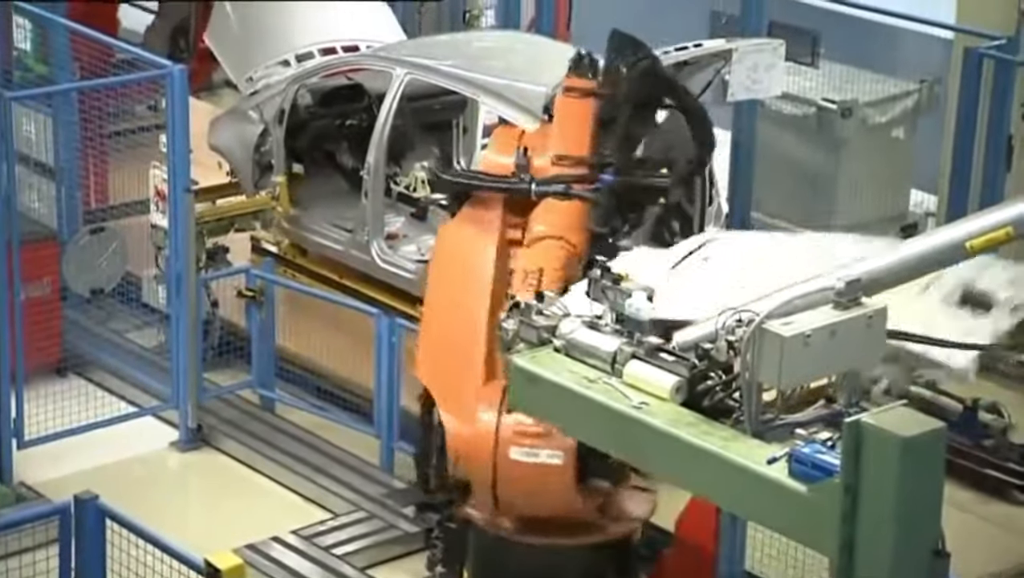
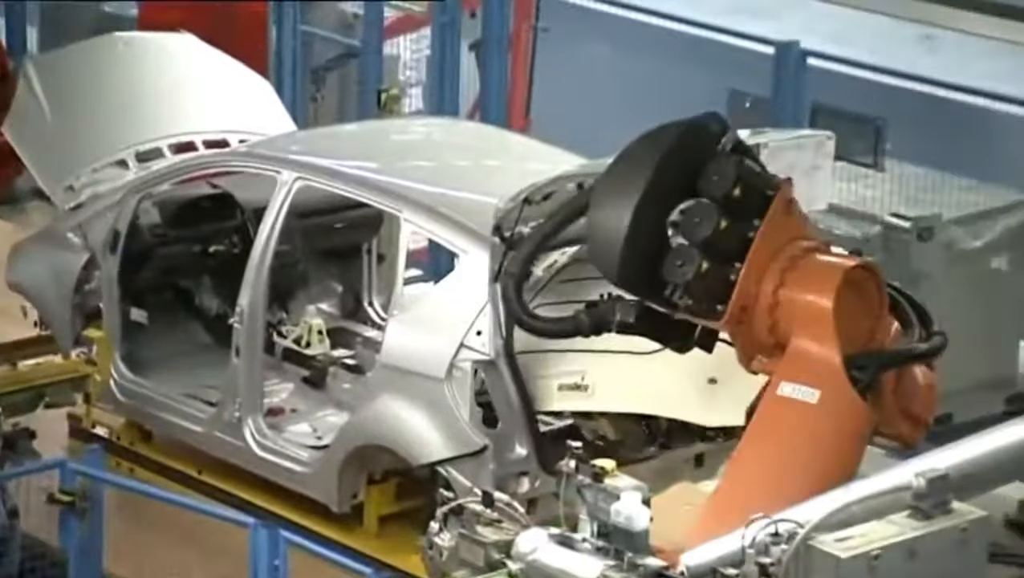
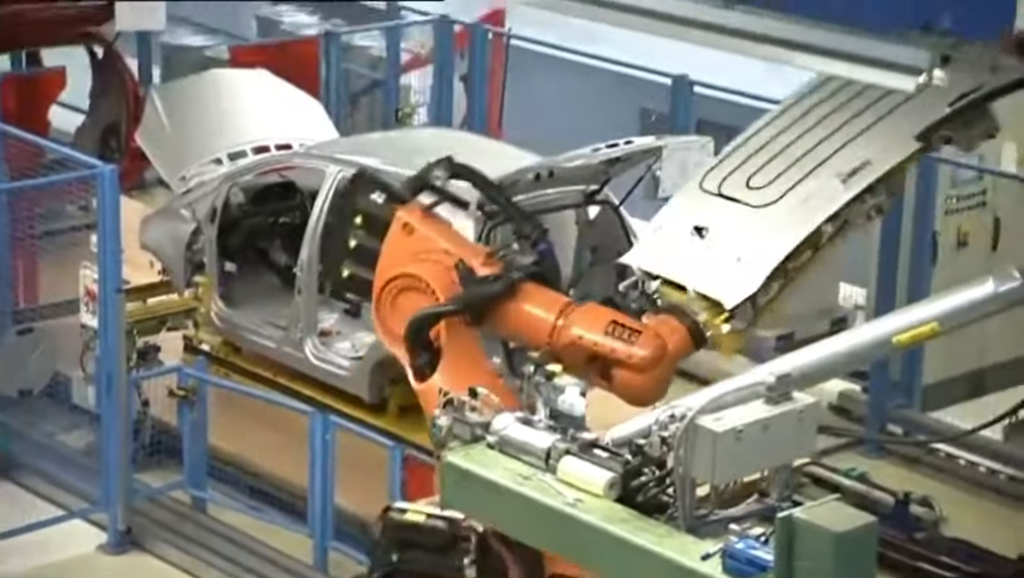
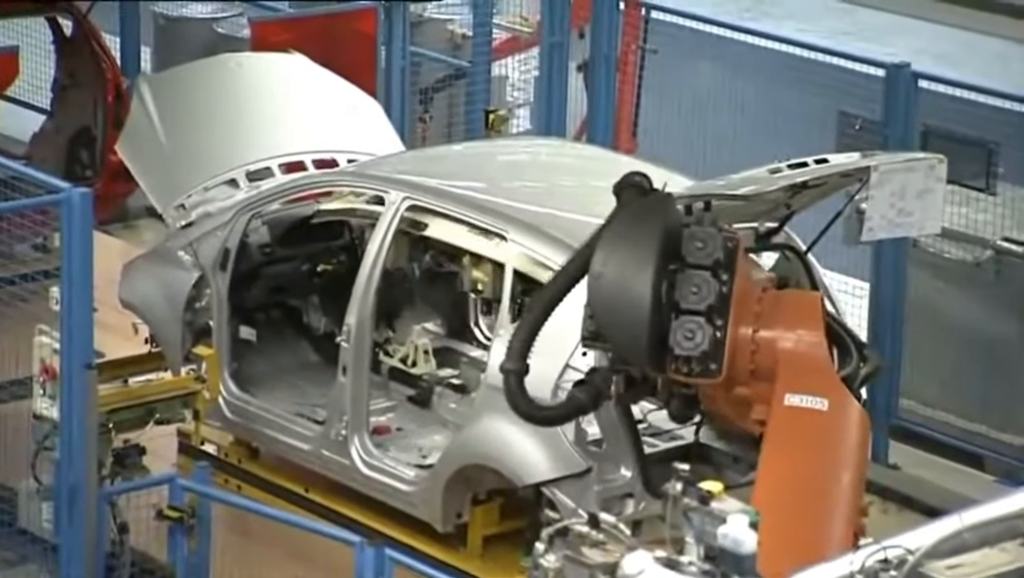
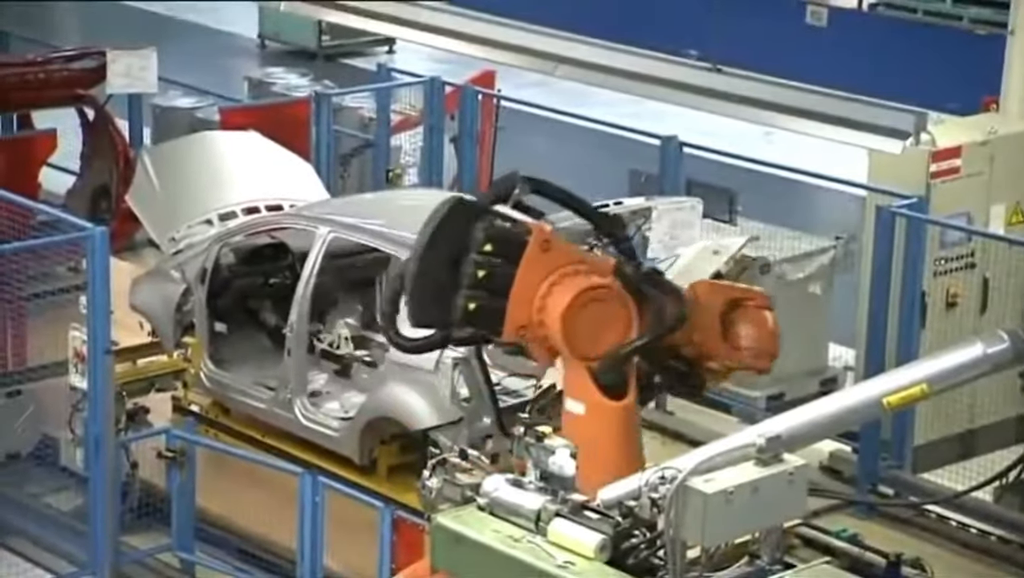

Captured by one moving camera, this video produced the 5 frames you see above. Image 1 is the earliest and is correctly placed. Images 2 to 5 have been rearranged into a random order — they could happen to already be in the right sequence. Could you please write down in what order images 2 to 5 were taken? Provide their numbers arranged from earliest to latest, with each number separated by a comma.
3, 5, 2, 4
